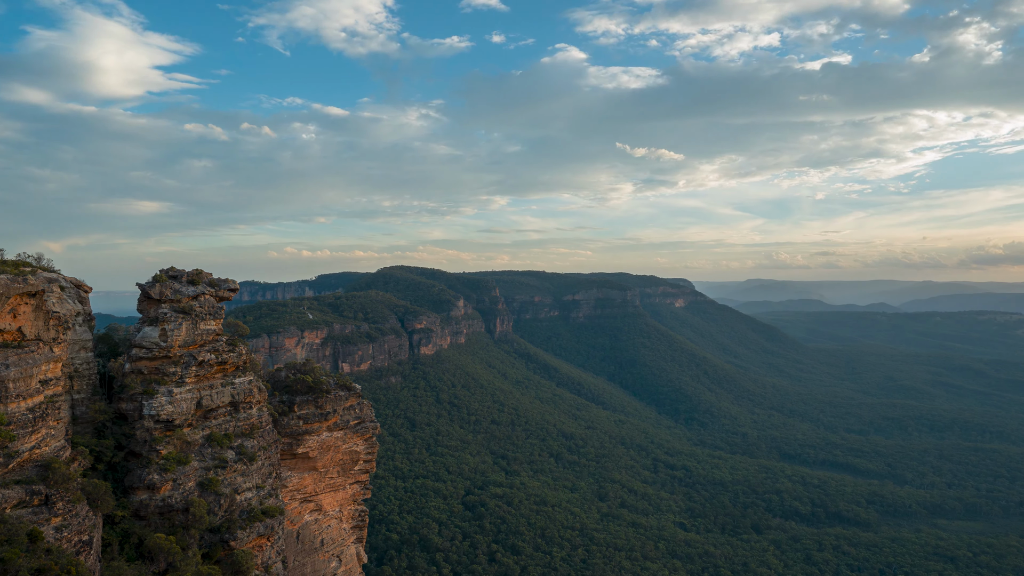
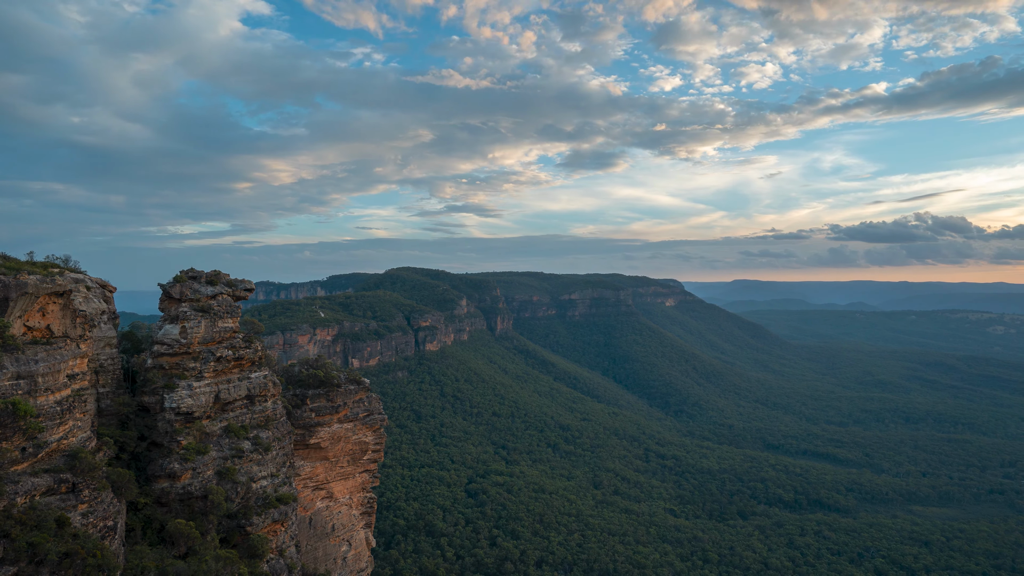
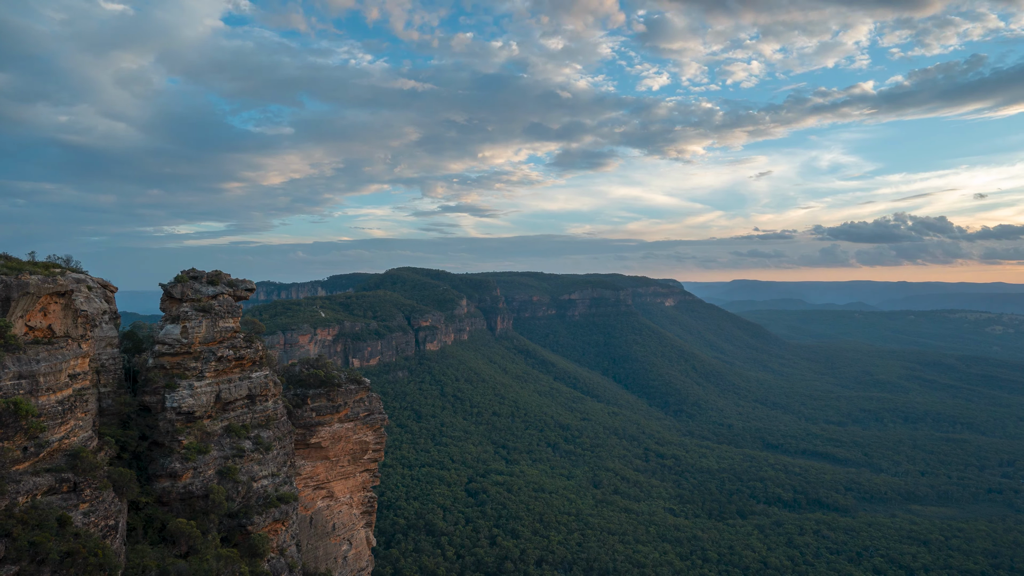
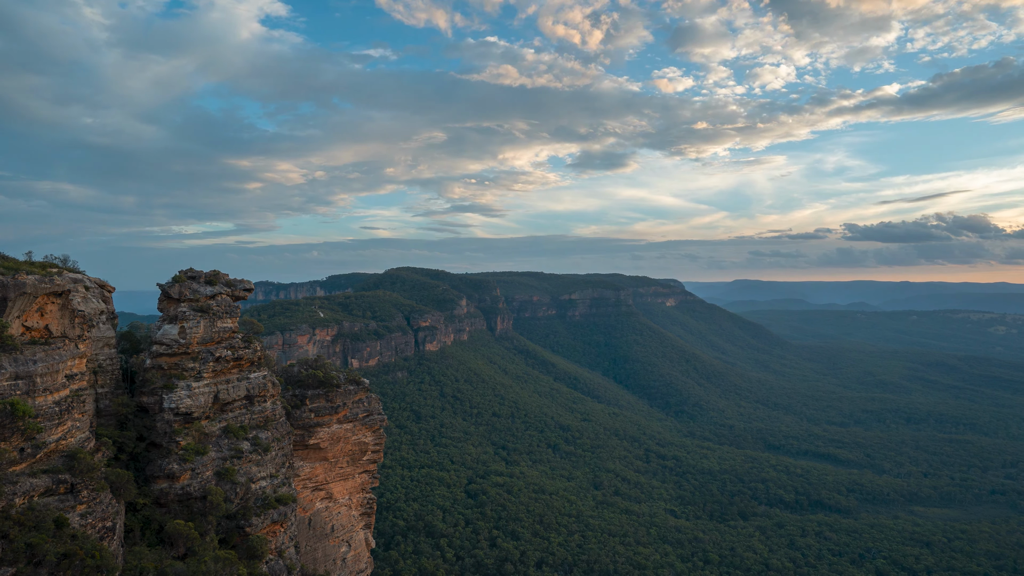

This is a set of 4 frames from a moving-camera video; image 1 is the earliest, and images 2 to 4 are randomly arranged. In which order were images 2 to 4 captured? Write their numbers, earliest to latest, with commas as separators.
4, 2, 3
